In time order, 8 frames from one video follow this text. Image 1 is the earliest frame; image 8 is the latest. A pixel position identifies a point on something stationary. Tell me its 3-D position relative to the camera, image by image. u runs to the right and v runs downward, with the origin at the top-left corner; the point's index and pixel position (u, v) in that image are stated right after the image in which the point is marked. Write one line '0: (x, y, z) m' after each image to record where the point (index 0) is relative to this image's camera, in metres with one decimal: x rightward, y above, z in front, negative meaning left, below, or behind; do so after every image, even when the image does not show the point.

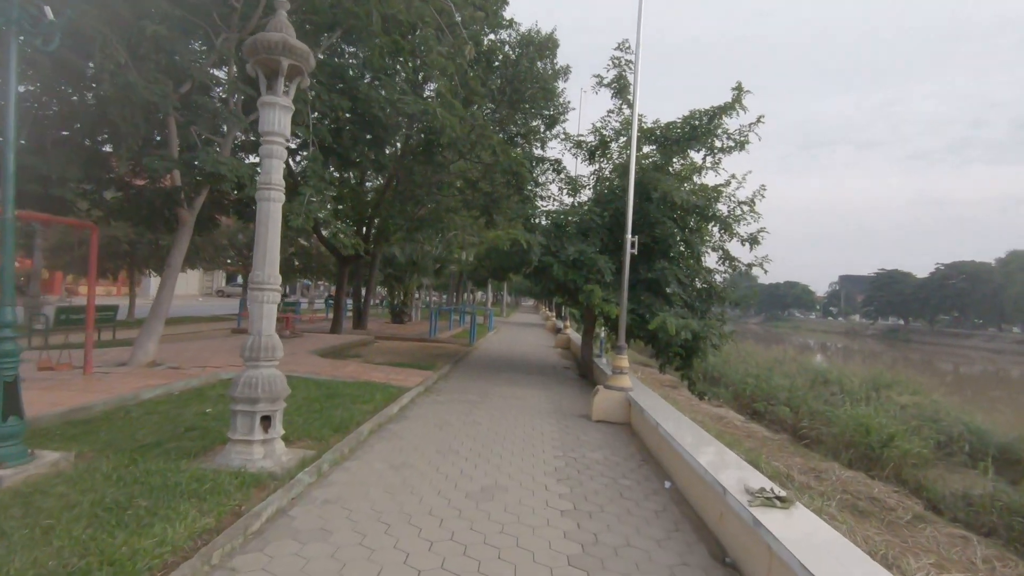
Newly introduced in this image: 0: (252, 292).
0: (-2.5, 0.0, +5.4) m
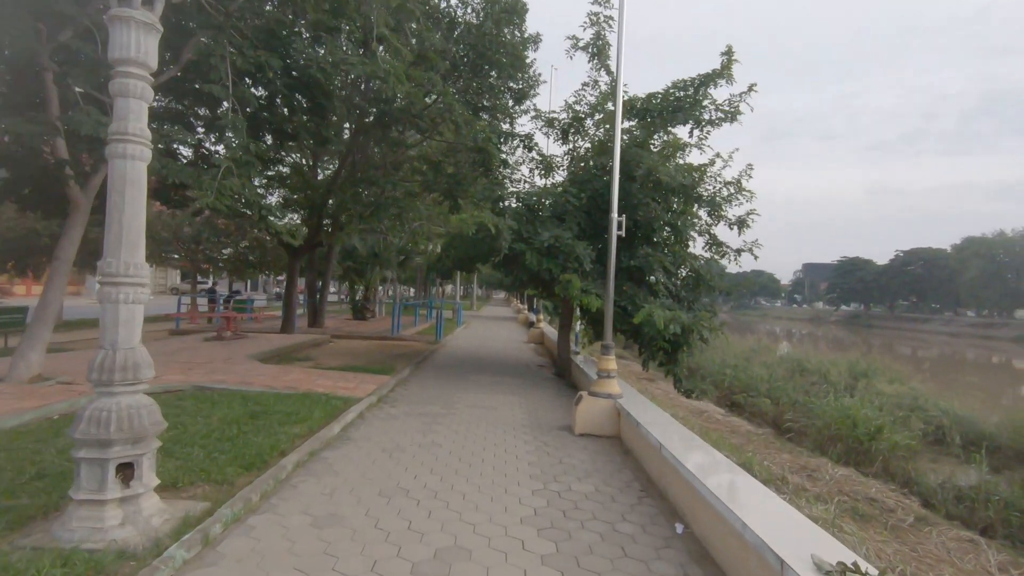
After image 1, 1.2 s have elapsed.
0: (-2.8, 0.0, +3.8) m
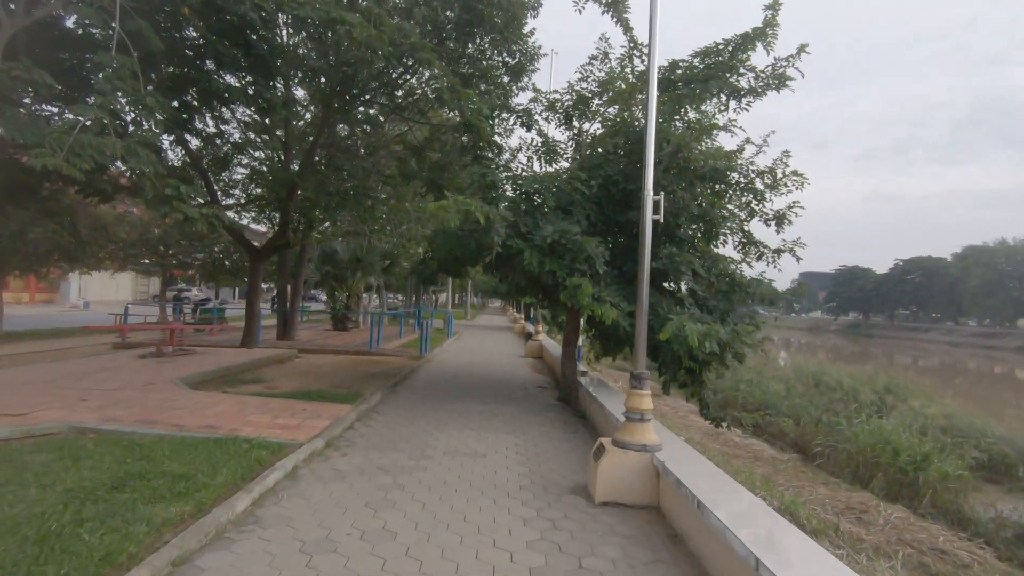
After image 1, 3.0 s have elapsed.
0: (-2.9, 0.0, +1.6) m
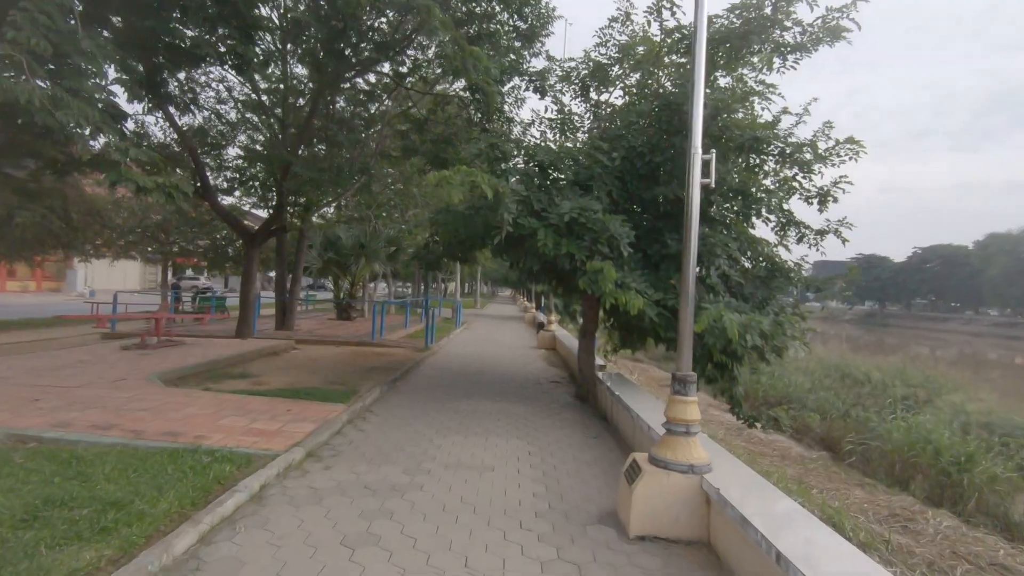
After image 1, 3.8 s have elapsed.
0: (-2.8, +0.1, +0.6) m
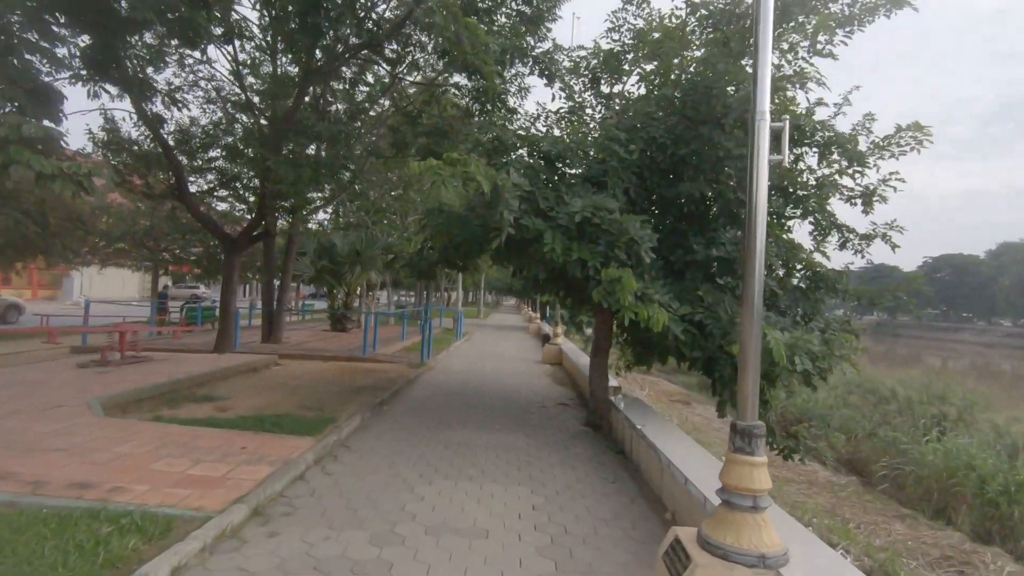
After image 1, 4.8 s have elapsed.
0: (-2.9, +0.1, -0.5) m
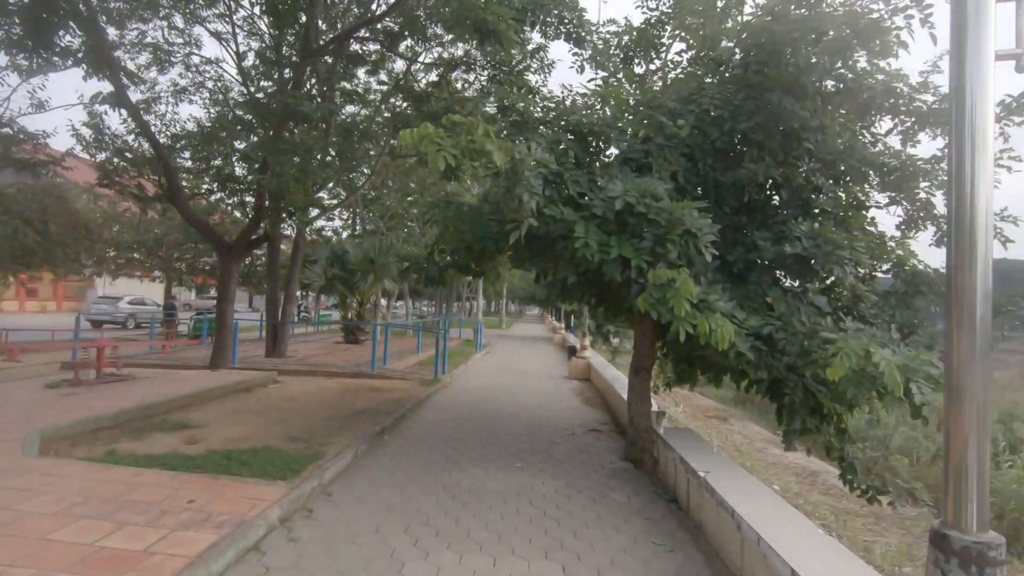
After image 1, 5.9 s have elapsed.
0: (-2.9, +0.1, -1.8) m
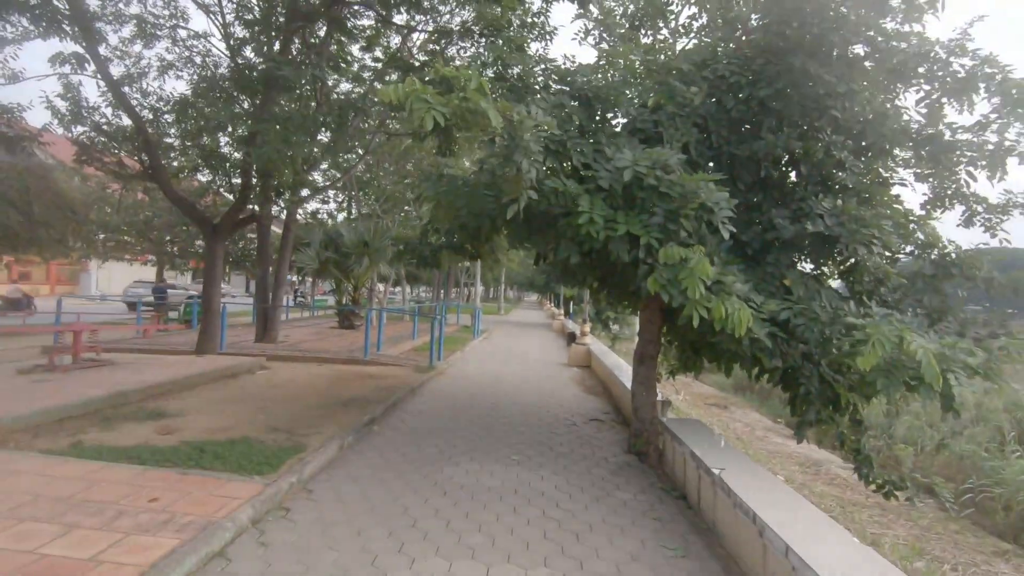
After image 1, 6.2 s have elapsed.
0: (-2.9, +0.1, -2.2) m
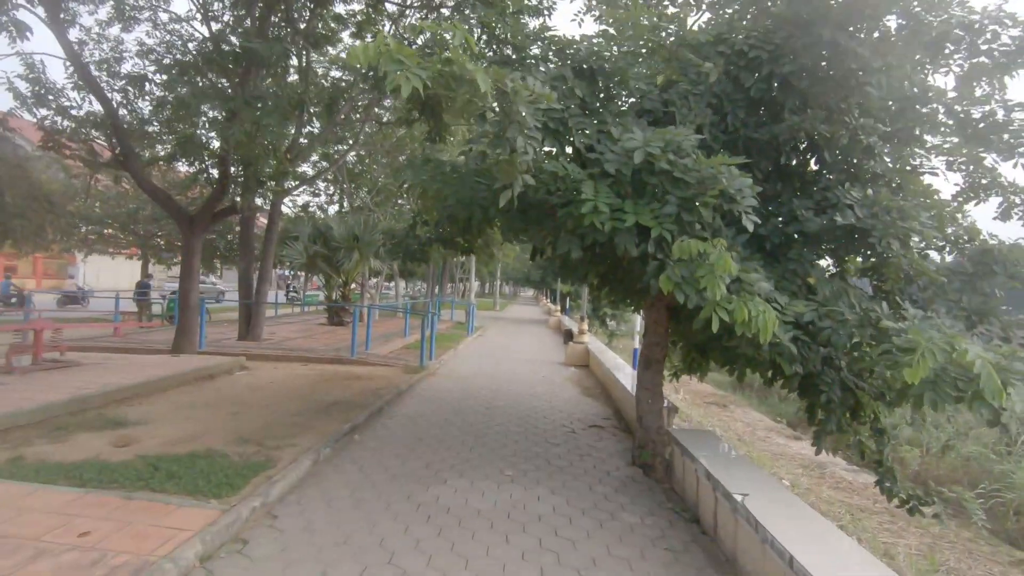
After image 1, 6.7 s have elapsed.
0: (-2.9, +0.1, -2.9) m
